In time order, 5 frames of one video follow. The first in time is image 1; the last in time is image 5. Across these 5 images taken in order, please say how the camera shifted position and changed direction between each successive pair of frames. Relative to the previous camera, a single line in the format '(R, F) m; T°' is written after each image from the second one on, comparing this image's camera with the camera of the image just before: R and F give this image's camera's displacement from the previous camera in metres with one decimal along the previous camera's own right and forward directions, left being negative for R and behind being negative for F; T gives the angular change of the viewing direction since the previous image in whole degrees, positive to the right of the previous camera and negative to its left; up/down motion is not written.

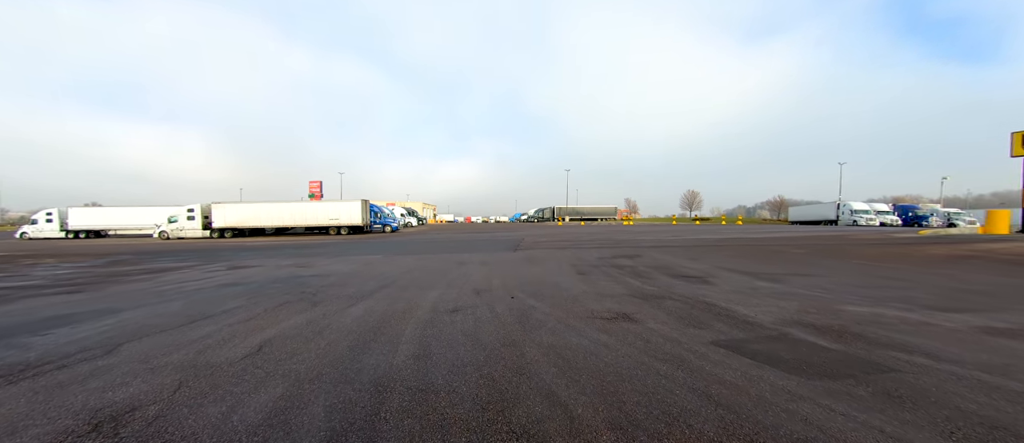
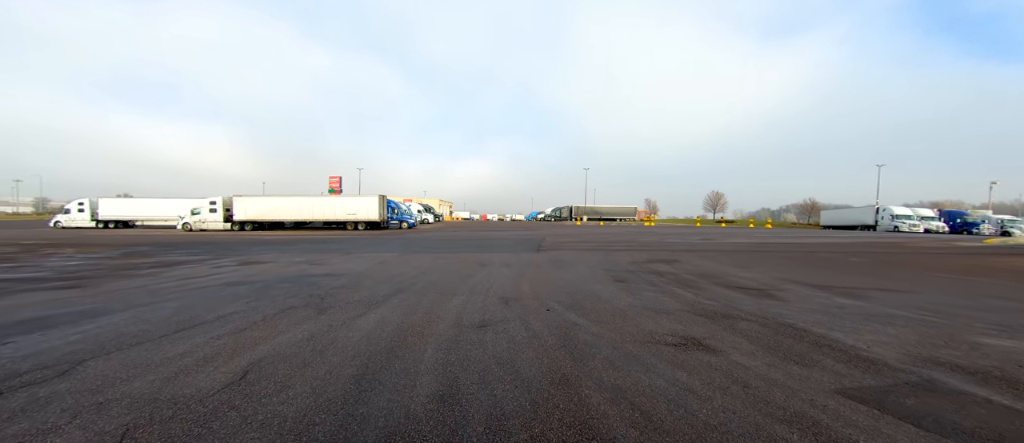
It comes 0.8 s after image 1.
(-0.3, +1.0) m; -2°
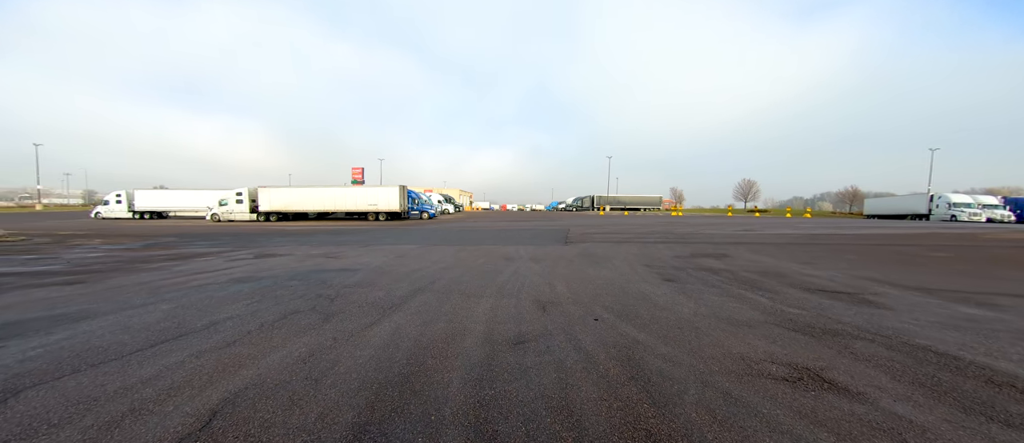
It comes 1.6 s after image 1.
(-0.3, +1.0) m; -3°
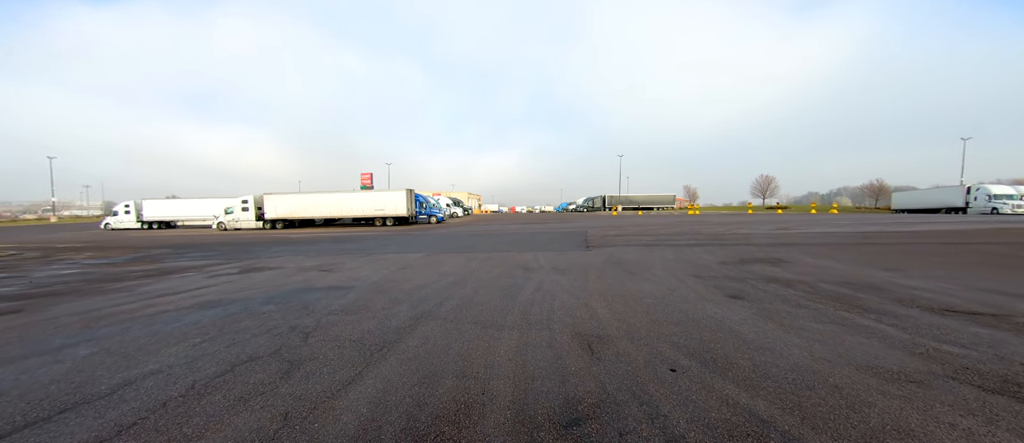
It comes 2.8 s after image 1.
(-0.2, +1.4) m; -1°
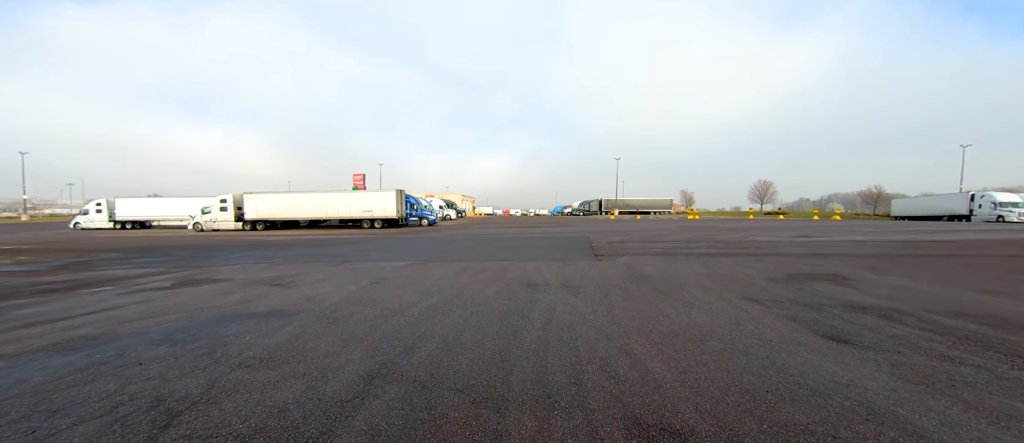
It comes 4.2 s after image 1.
(-0.1, +1.8) m; +1°
